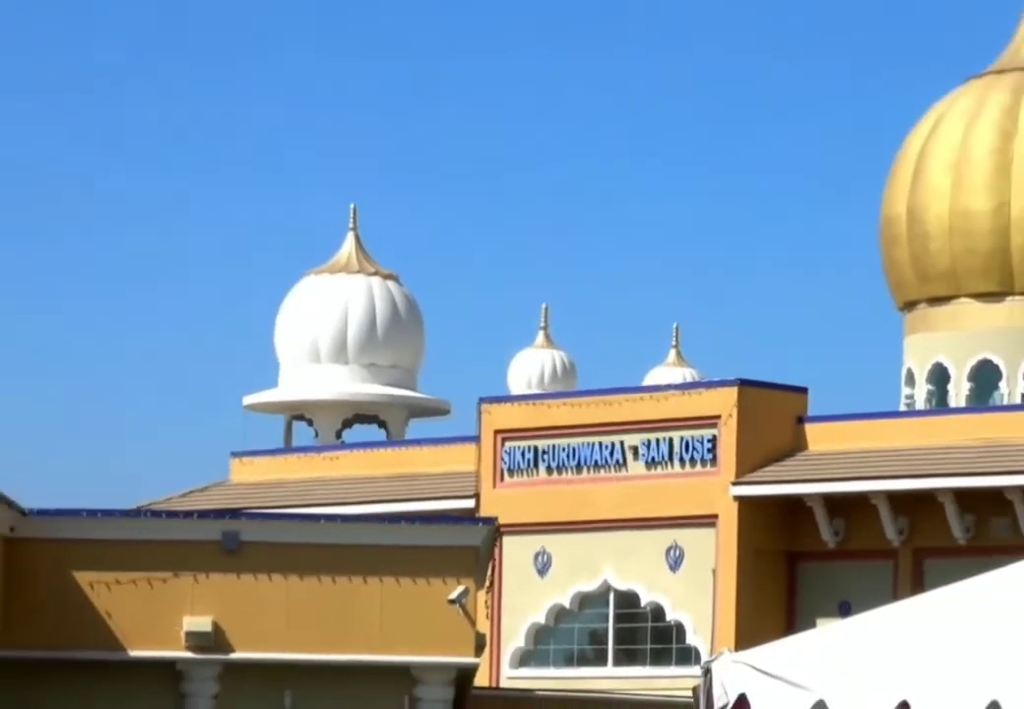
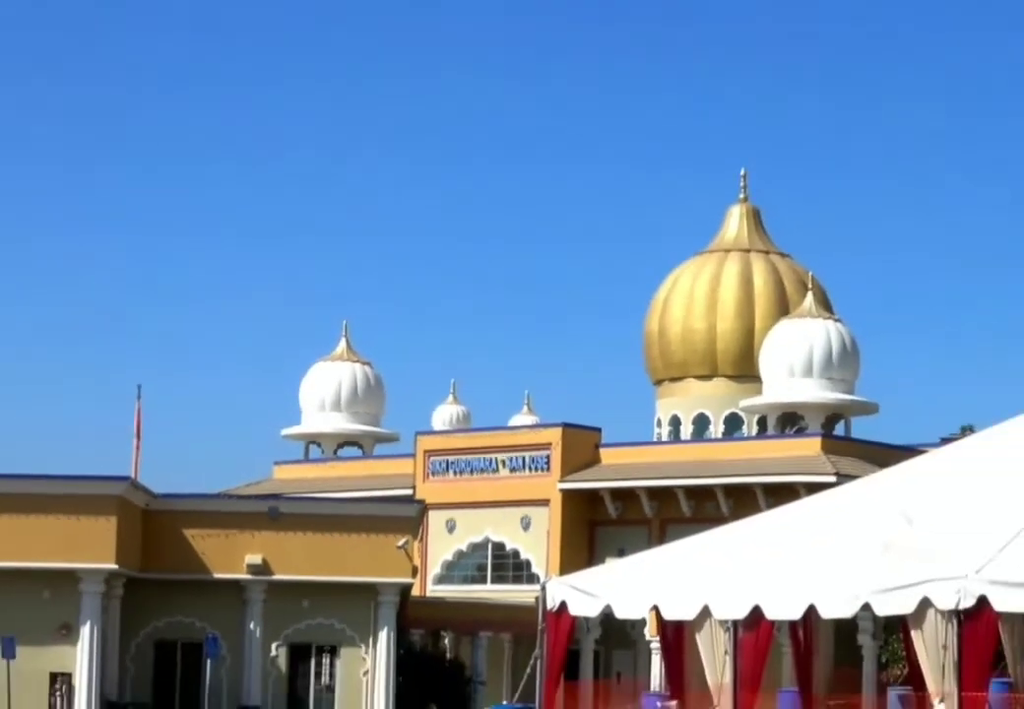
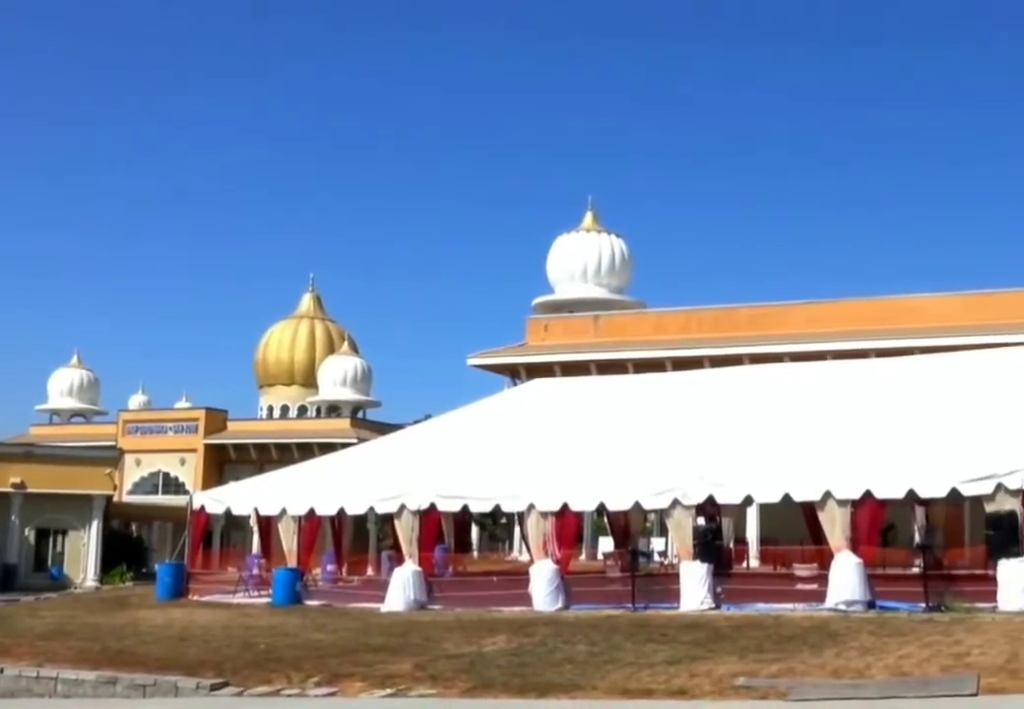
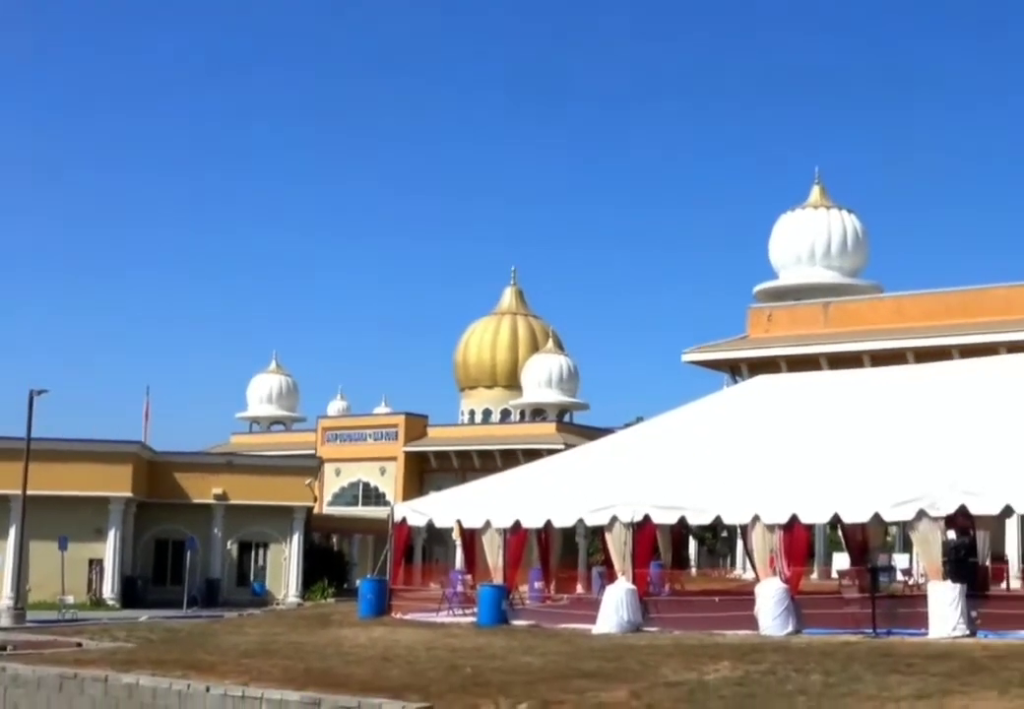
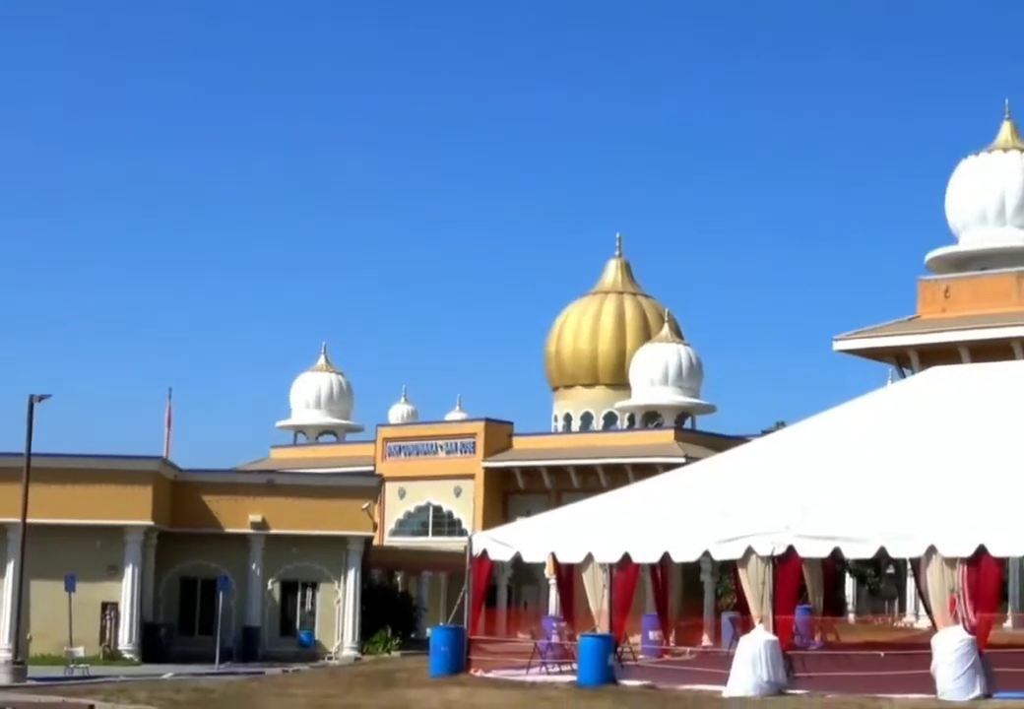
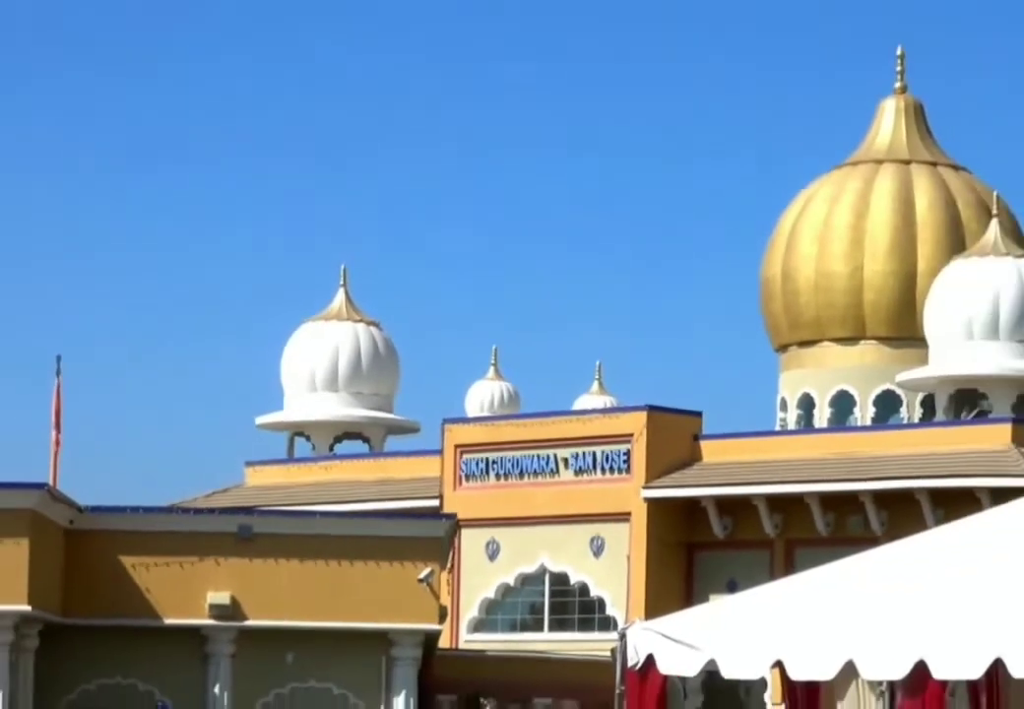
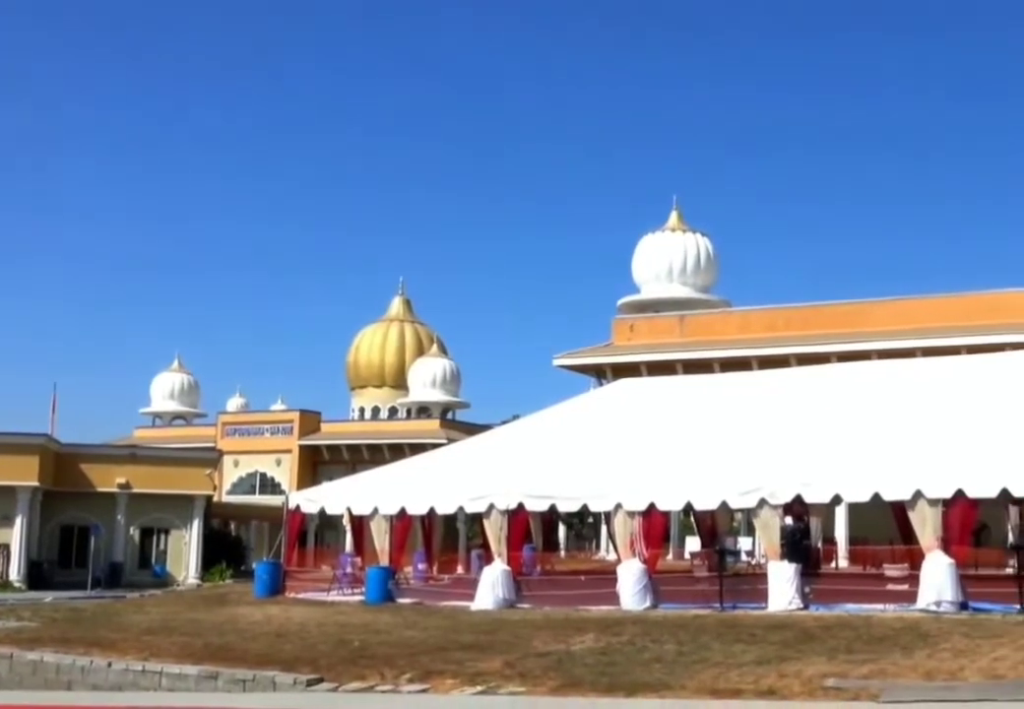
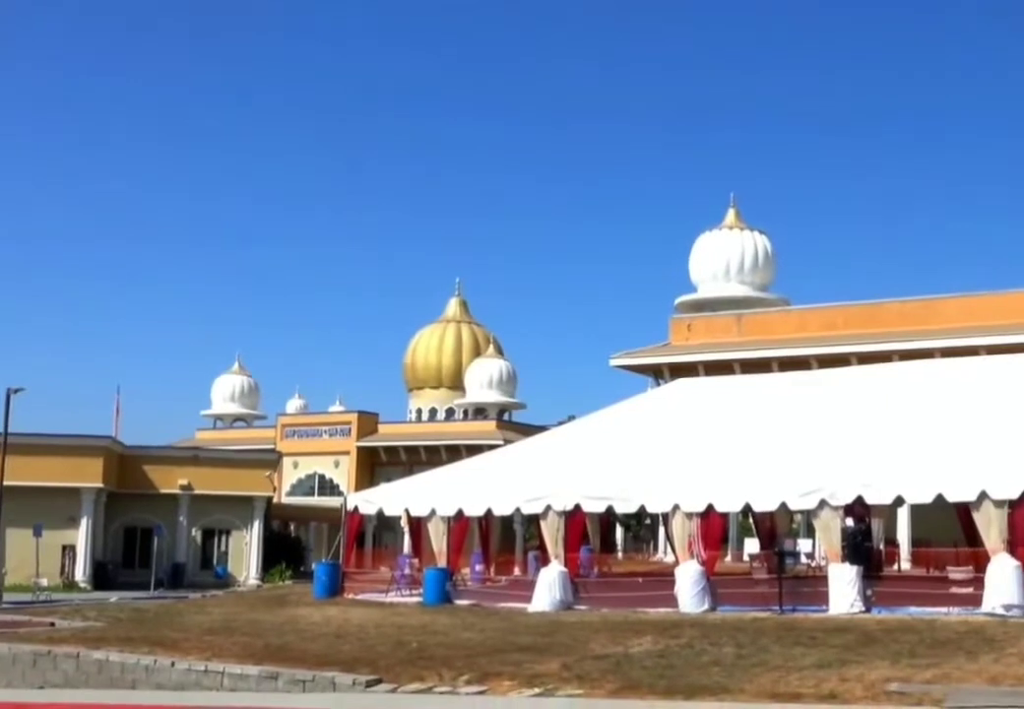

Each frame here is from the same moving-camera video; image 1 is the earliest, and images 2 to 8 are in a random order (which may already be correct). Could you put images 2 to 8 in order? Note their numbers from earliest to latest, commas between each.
6, 2, 5, 4, 8, 7, 3
